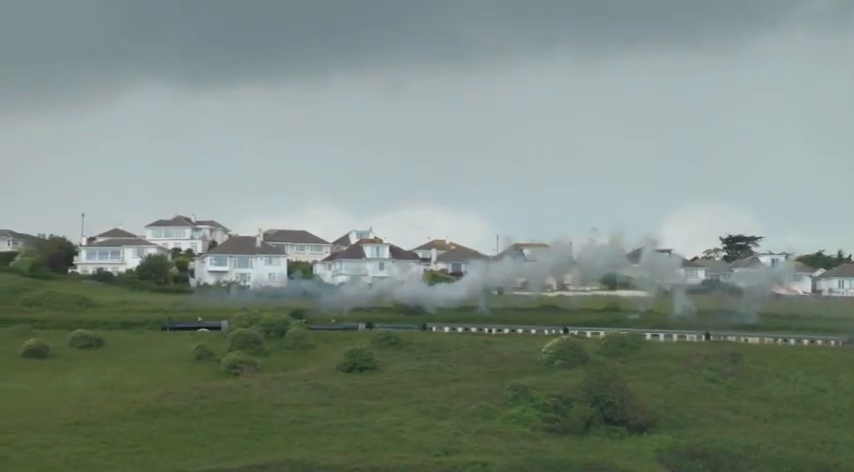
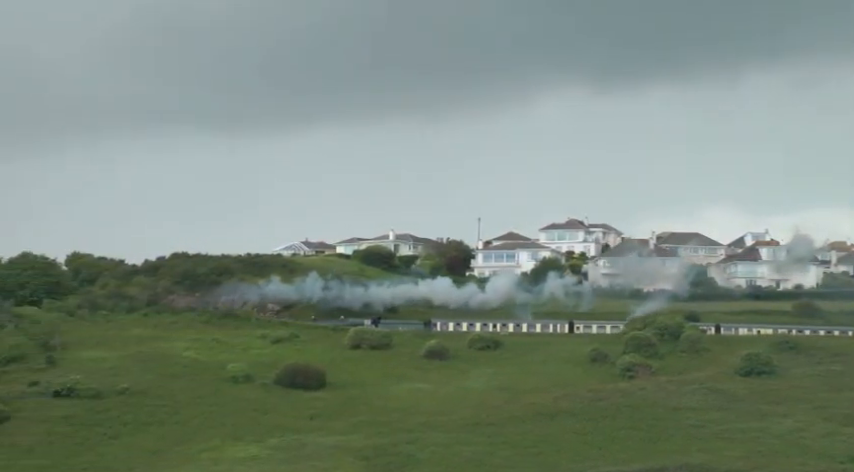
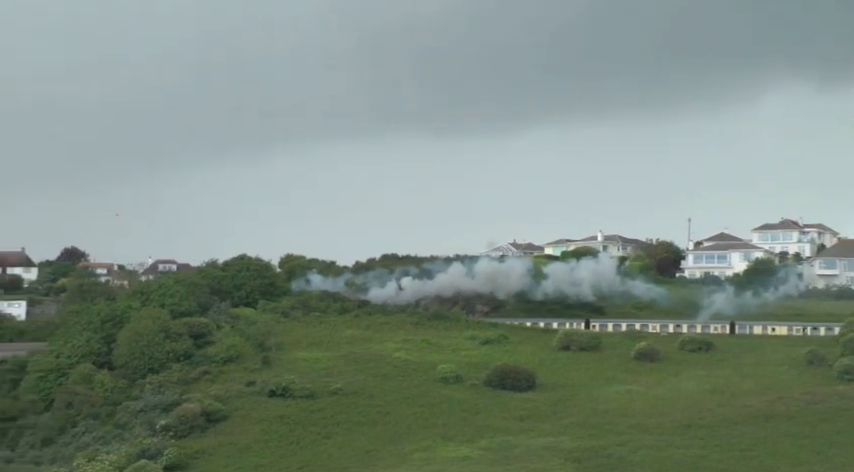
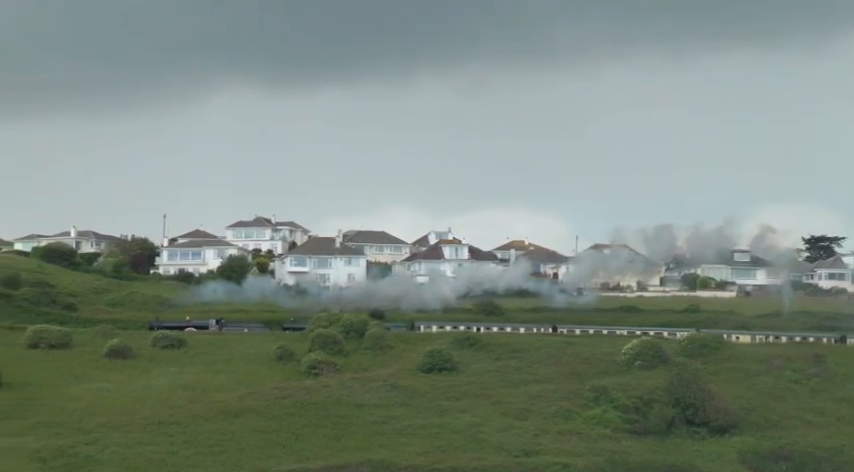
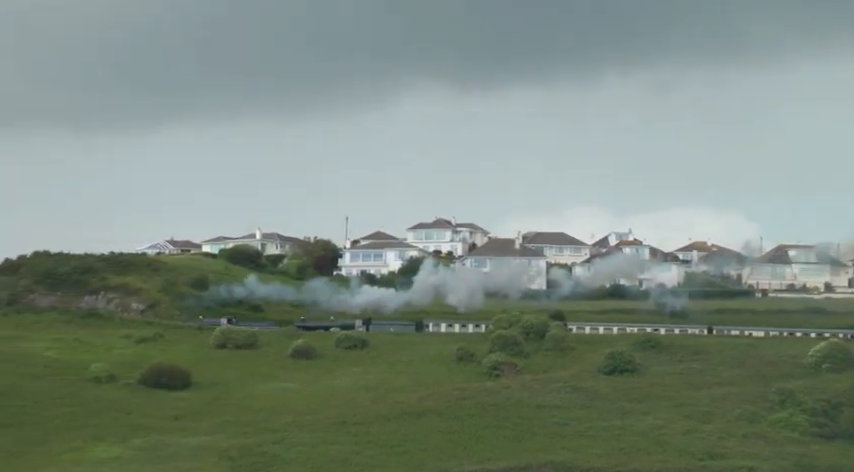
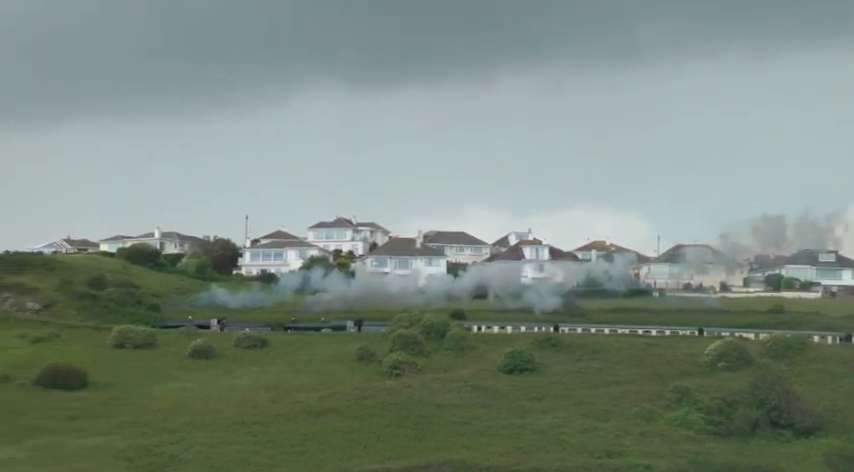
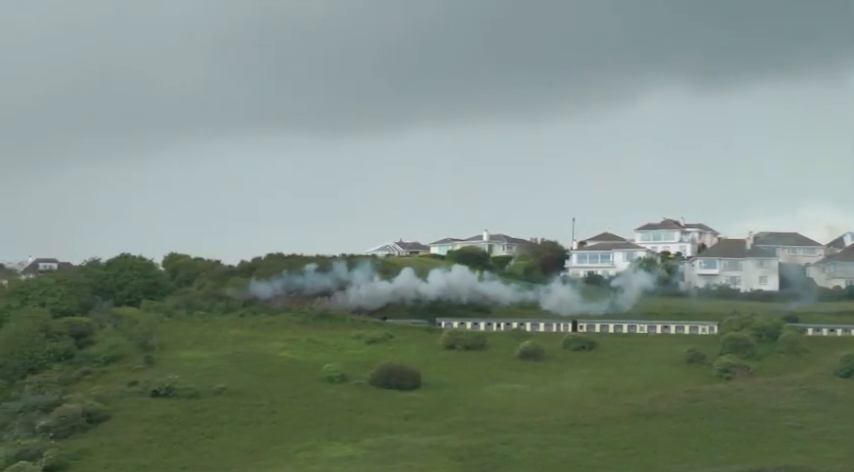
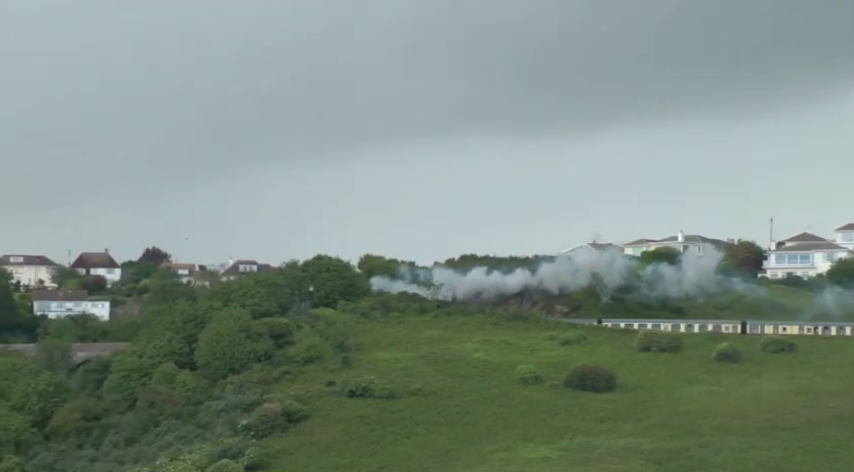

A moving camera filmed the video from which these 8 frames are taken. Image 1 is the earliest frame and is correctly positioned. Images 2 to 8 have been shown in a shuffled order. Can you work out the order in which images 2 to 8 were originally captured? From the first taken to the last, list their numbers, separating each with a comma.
4, 6, 5, 2, 7, 3, 8
